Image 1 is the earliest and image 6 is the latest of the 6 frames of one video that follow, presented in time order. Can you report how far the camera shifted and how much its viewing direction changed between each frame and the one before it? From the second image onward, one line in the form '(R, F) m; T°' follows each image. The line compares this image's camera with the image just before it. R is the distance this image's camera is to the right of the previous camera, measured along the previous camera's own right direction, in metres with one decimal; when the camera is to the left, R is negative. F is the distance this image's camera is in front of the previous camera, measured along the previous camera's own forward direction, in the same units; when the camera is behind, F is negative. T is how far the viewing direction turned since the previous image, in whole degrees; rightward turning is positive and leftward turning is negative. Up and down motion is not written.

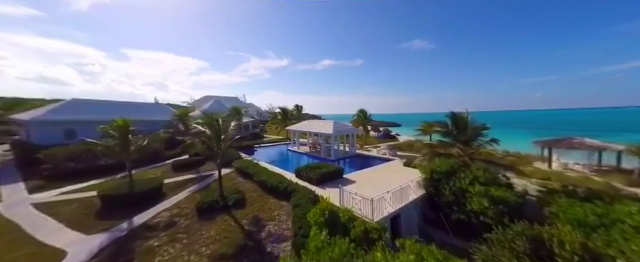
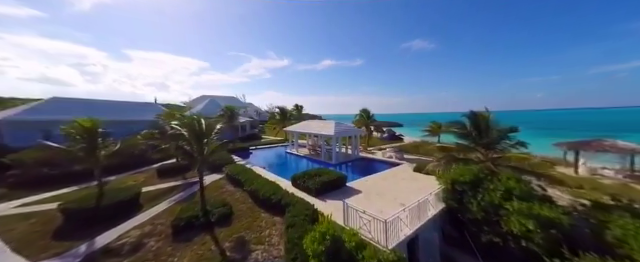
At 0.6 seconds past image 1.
(0.0, +1.5) m; 0°
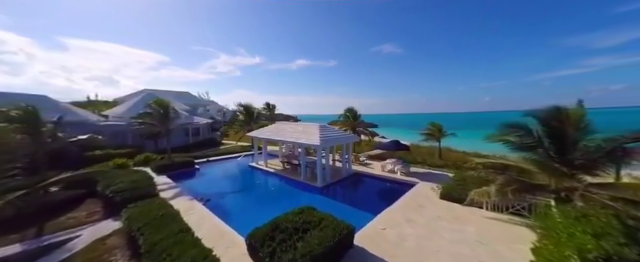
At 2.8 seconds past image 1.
(-0.3, +5.0) m; +8°
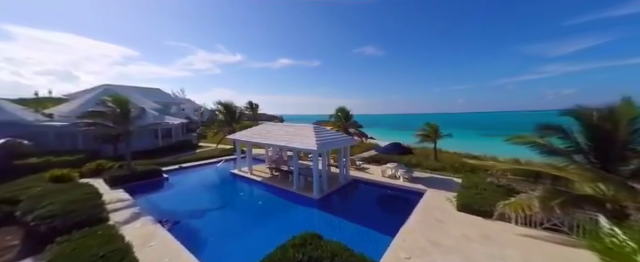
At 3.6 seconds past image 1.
(-0.6, +1.6) m; +5°
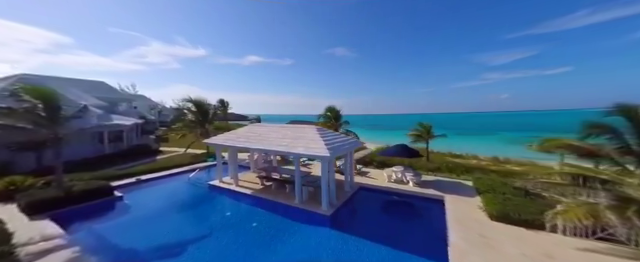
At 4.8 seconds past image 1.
(-1.6, +1.7) m; +9°
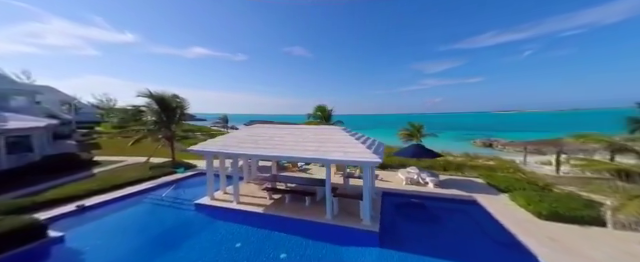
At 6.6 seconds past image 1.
(-3.0, +1.8) m; +13°
